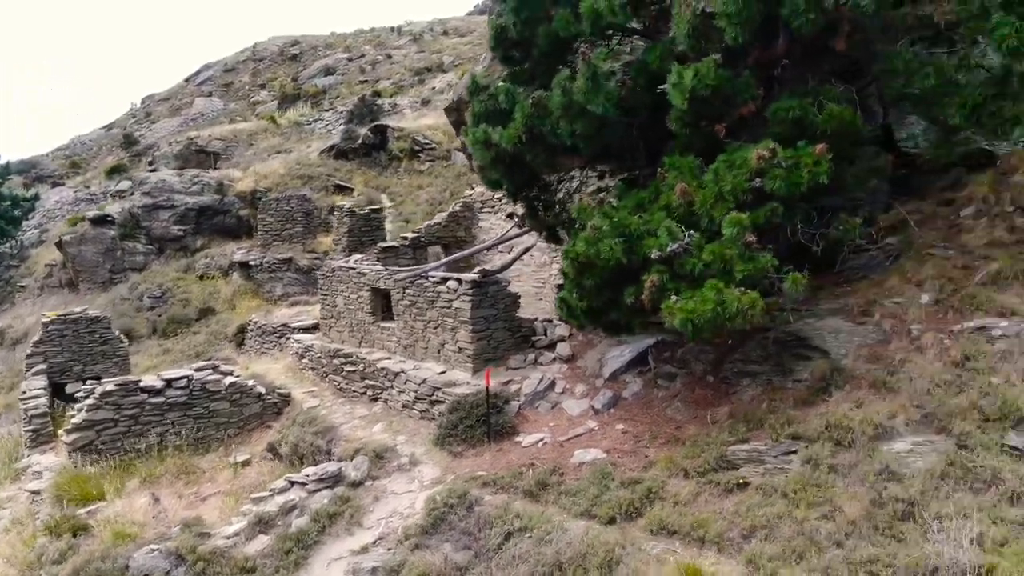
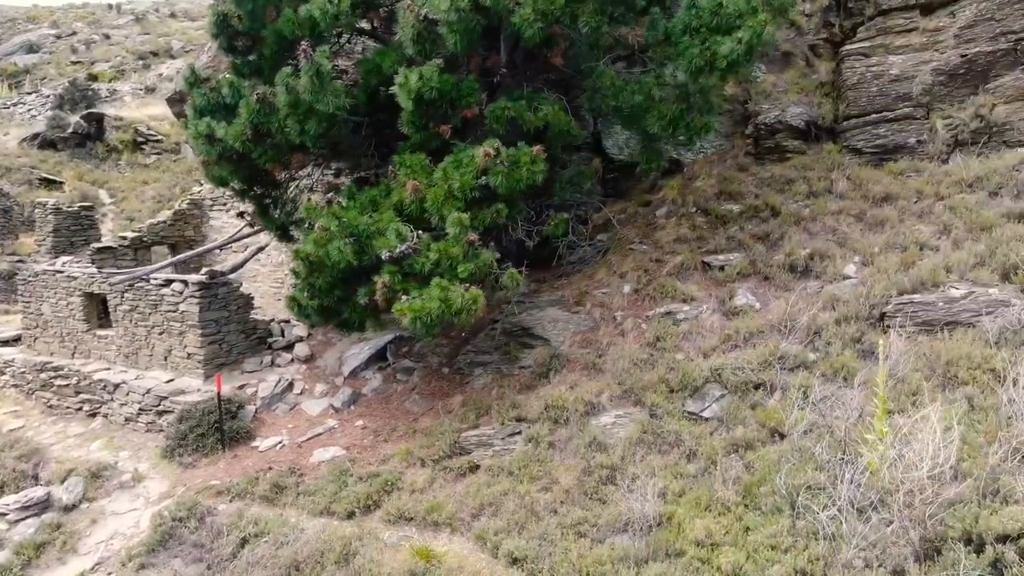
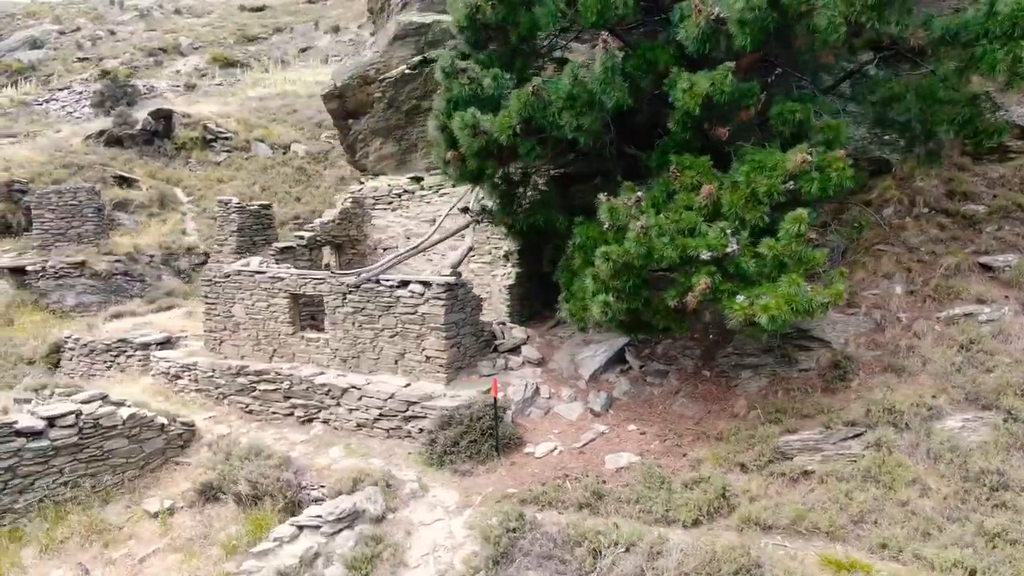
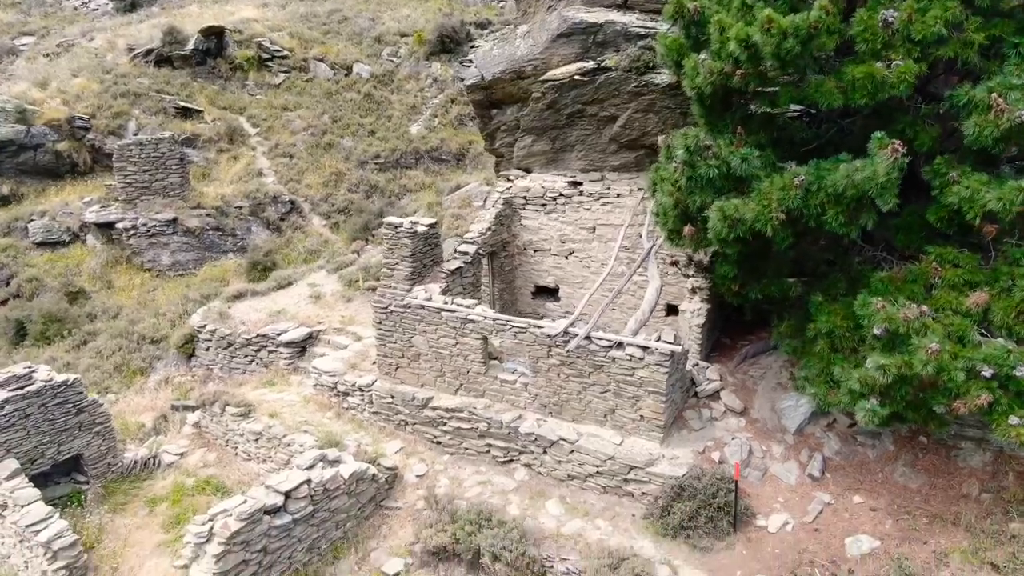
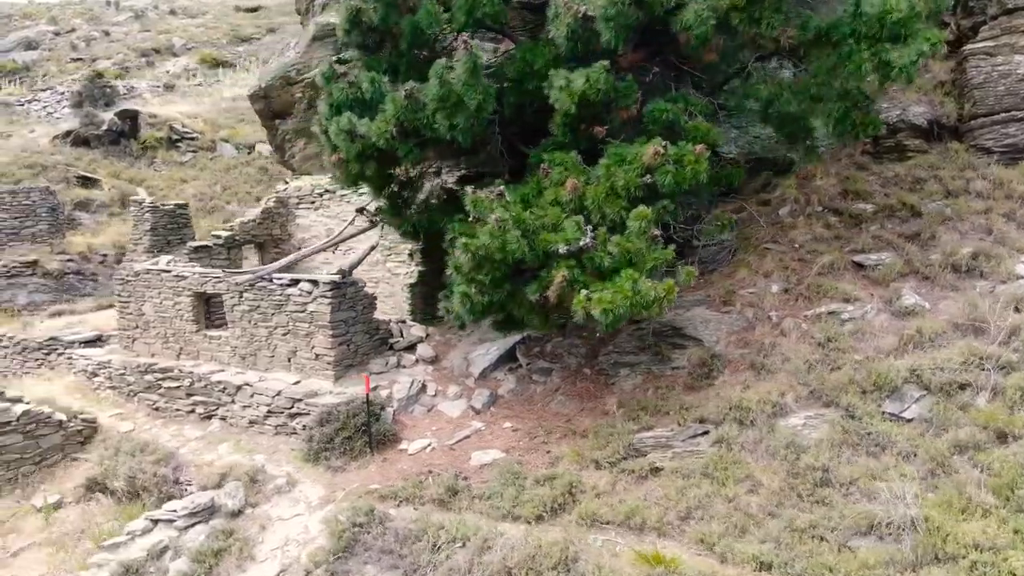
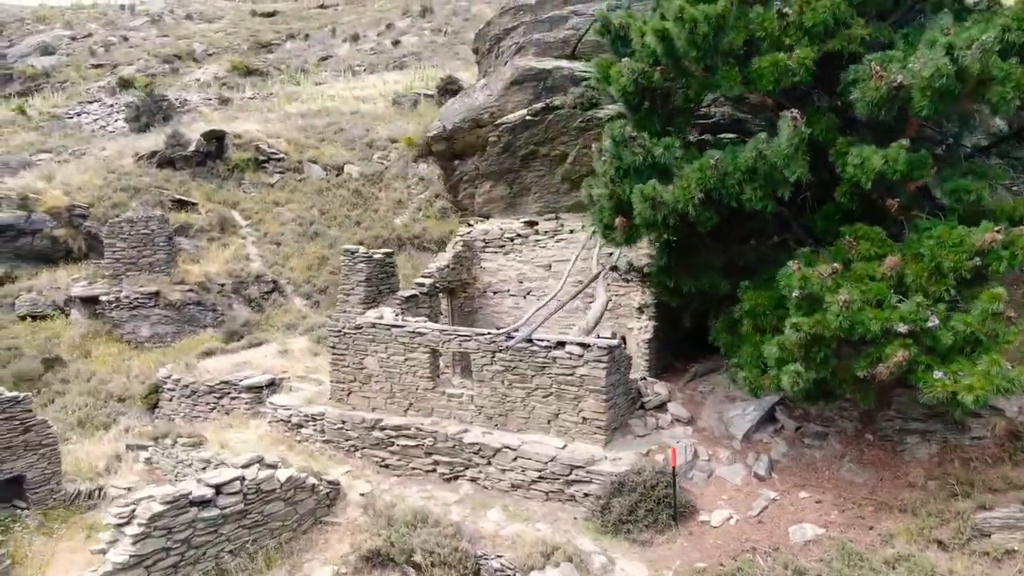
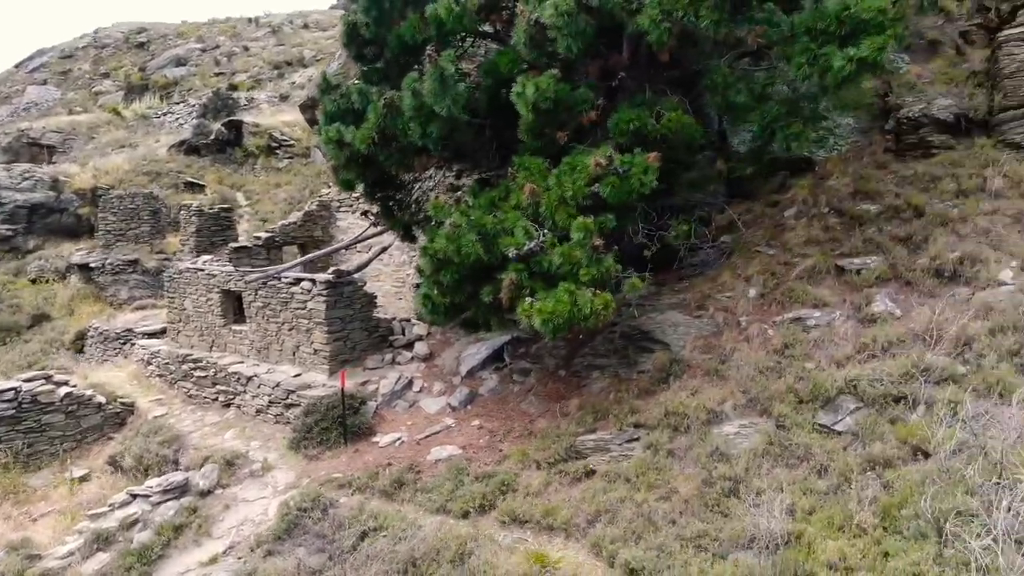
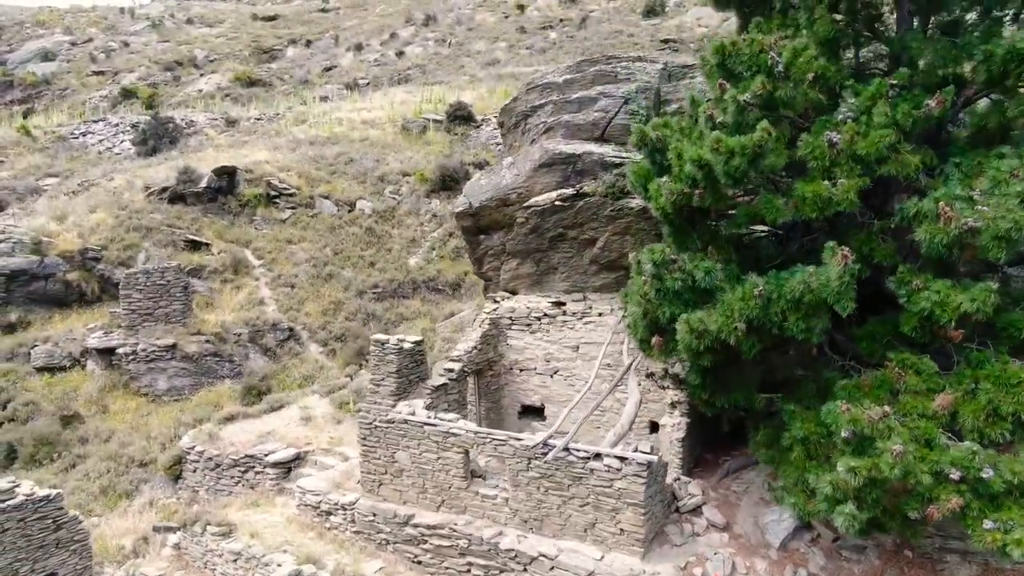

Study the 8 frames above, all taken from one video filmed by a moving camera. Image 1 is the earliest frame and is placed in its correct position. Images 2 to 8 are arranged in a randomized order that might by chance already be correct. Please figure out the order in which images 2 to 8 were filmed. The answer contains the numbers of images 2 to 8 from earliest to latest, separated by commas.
7, 2, 5, 3, 6, 8, 4
